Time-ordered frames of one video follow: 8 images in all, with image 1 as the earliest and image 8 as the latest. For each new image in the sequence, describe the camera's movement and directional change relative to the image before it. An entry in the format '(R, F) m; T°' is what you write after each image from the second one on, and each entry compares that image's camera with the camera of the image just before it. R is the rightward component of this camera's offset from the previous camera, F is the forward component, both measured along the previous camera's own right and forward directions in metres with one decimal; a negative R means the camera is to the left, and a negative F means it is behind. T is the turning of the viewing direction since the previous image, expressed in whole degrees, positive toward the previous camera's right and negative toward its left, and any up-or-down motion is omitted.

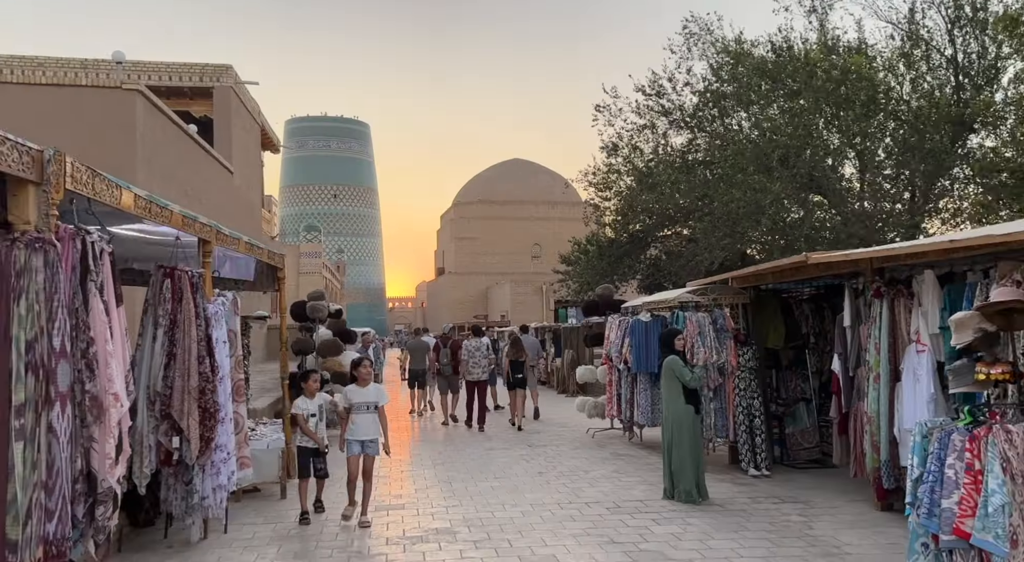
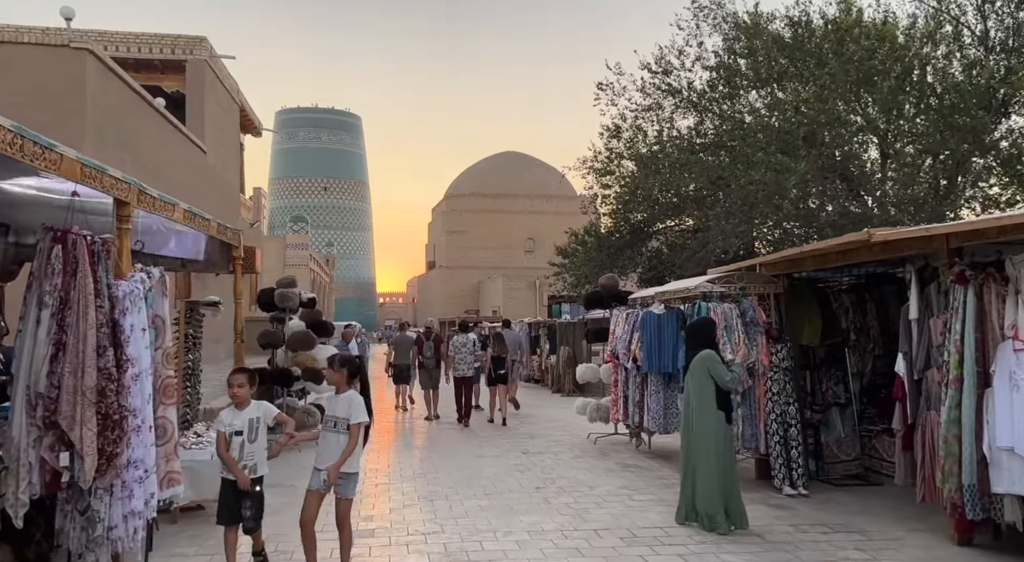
(0.0, +1.1) m; +1°
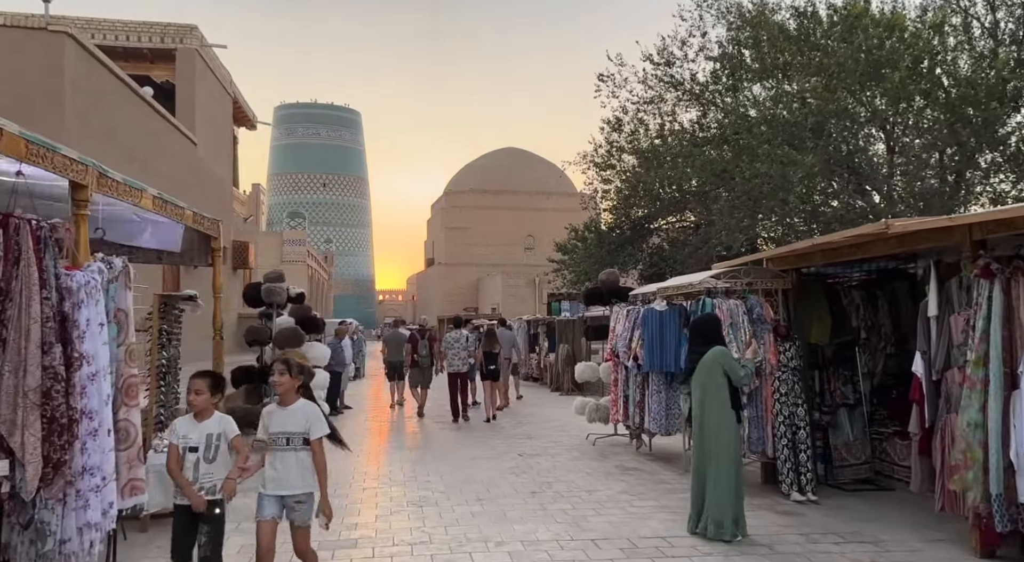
(0.0, +0.3) m; 0°
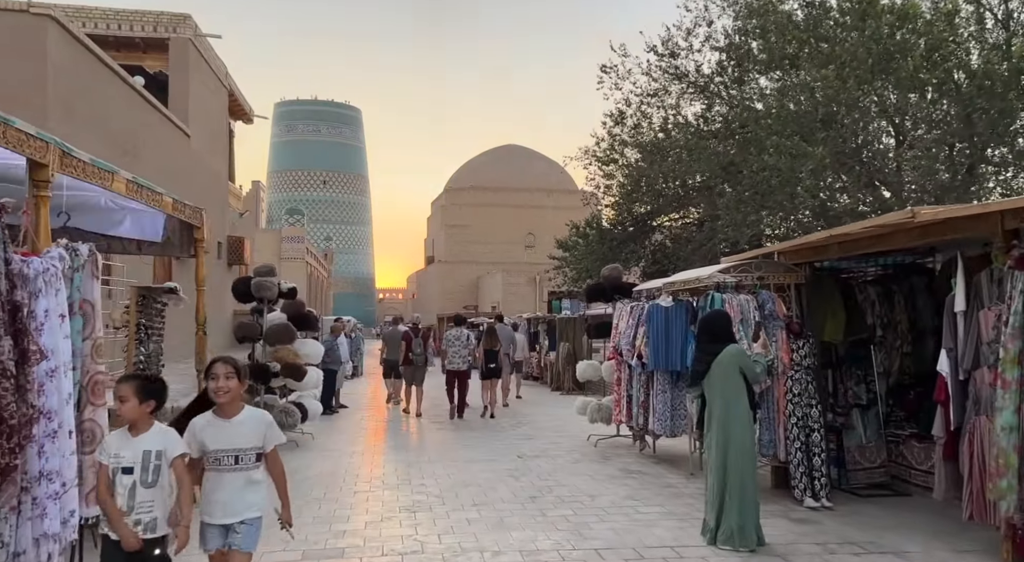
(0.0, +0.3) m; 0°
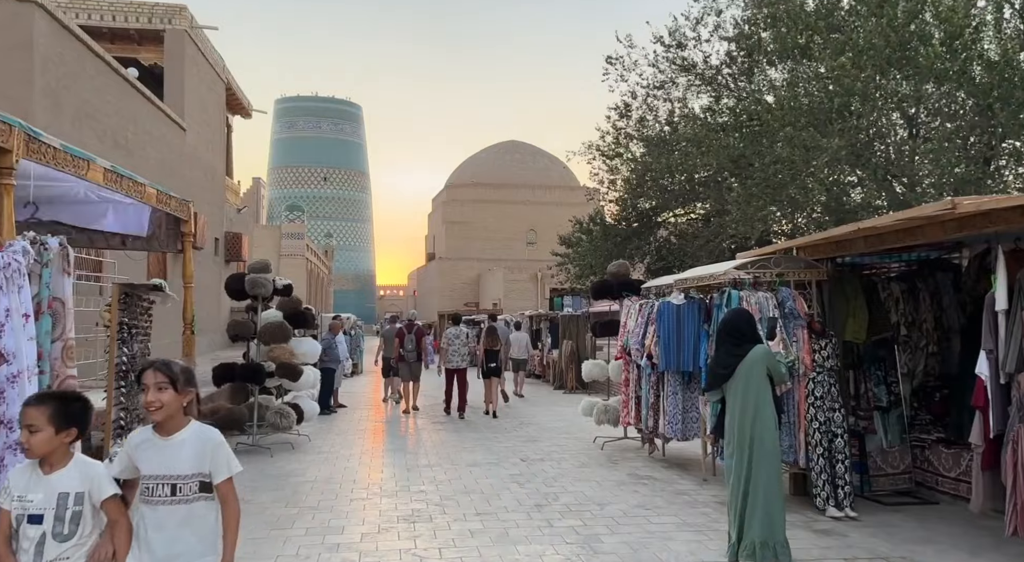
(0.0, +0.3) m; 0°
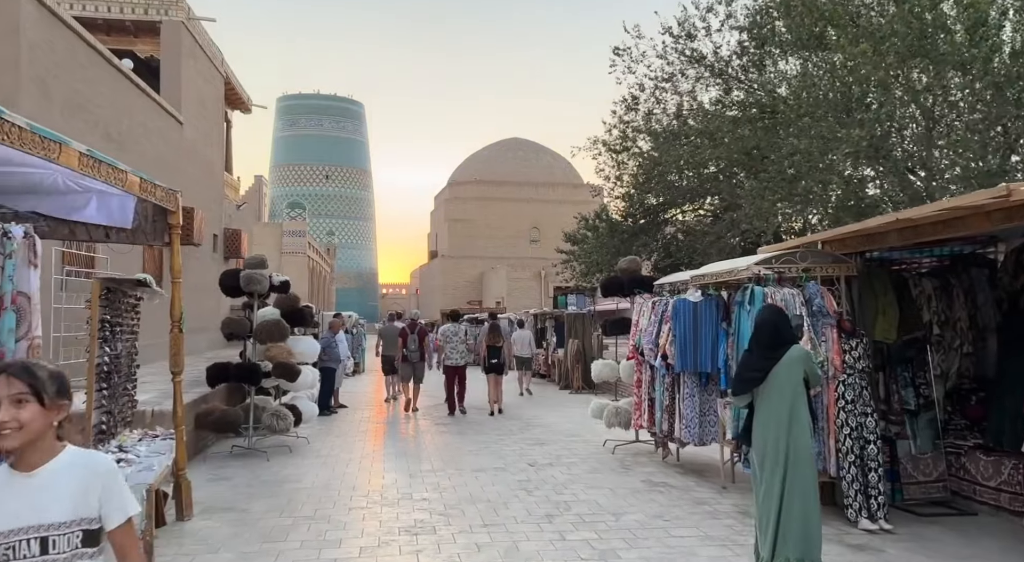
(0.0, +0.4) m; 0°
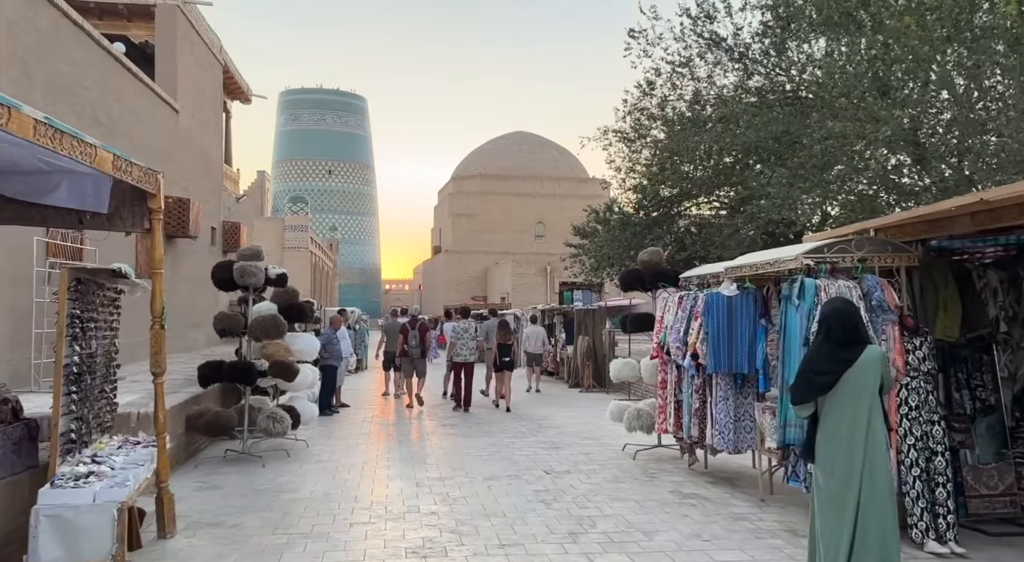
(-0.1, +0.6) m; 0°
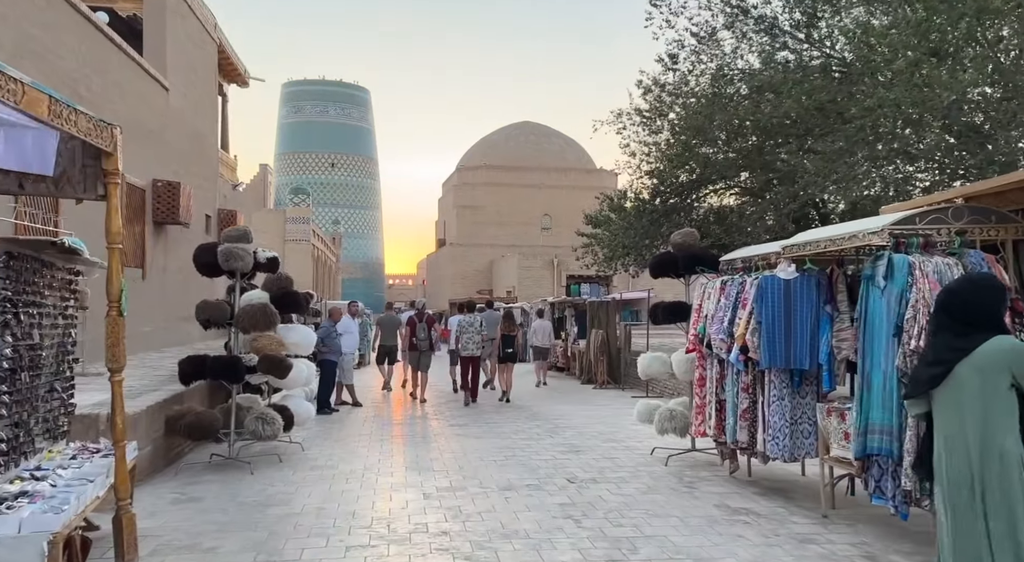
(-0.1, +0.8) m; 0°
